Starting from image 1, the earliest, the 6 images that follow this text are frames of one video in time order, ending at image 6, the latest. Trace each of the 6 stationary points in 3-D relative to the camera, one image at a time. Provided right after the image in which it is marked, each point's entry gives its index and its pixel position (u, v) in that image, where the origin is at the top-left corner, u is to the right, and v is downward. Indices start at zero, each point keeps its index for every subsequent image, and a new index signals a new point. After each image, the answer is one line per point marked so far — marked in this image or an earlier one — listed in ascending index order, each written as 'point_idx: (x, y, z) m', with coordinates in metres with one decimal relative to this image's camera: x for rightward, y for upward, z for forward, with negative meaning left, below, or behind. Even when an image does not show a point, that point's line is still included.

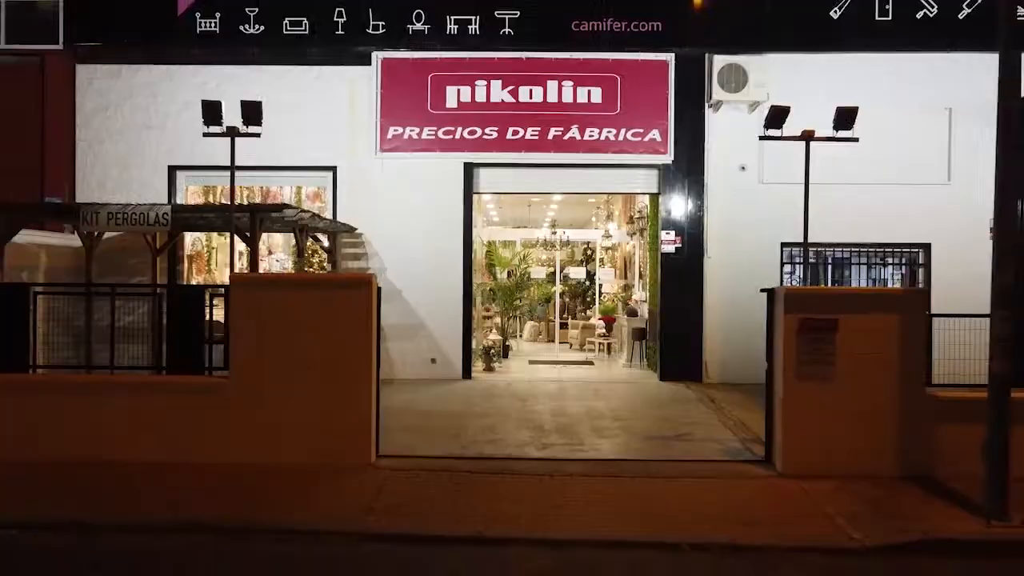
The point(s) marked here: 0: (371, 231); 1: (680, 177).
0: (-1.8, +0.7, +10.1) m
1: (+2.1, +1.4, +10.1) m
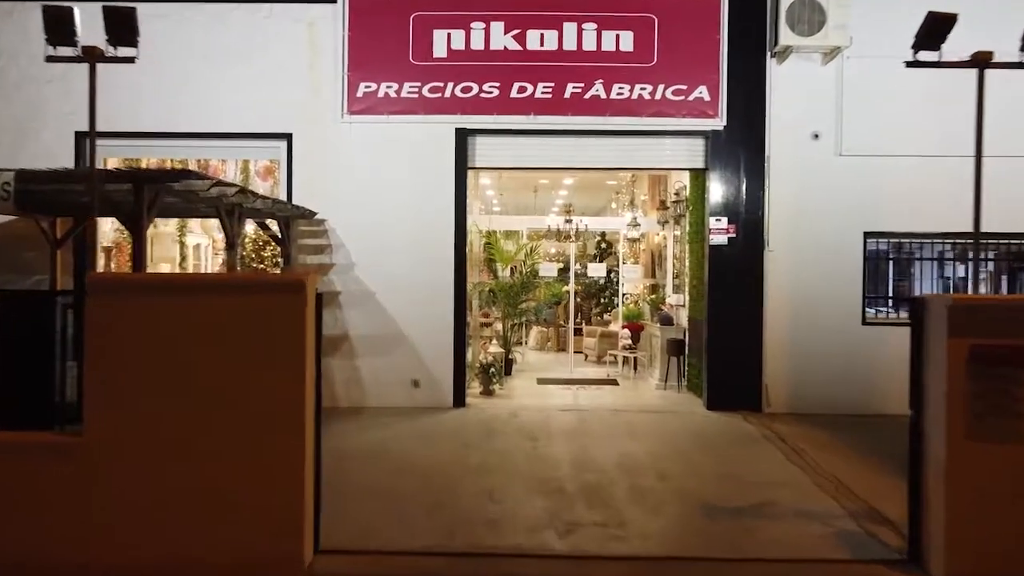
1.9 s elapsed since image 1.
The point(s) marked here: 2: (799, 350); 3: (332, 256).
0: (-1.7, +0.7, +7.9) m
1: (+2.1, +1.3, +7.8) m
2: (+2.8, -0.6, +7.8) m
3: (-1.8, +0.3, +7.9) m
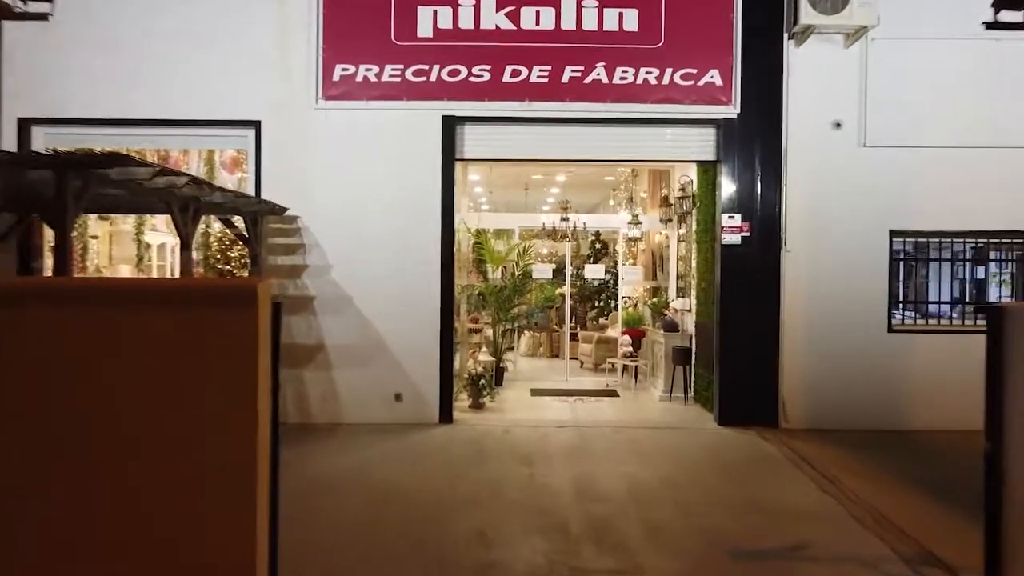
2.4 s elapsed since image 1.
0: (-1.8, +0.7, +7.1) m
1: (+2.1, +1.3, +7.1) m
2: (+2.7, -0.6, +7.1) m
3: (-1.8, +0.3, +7.1) m
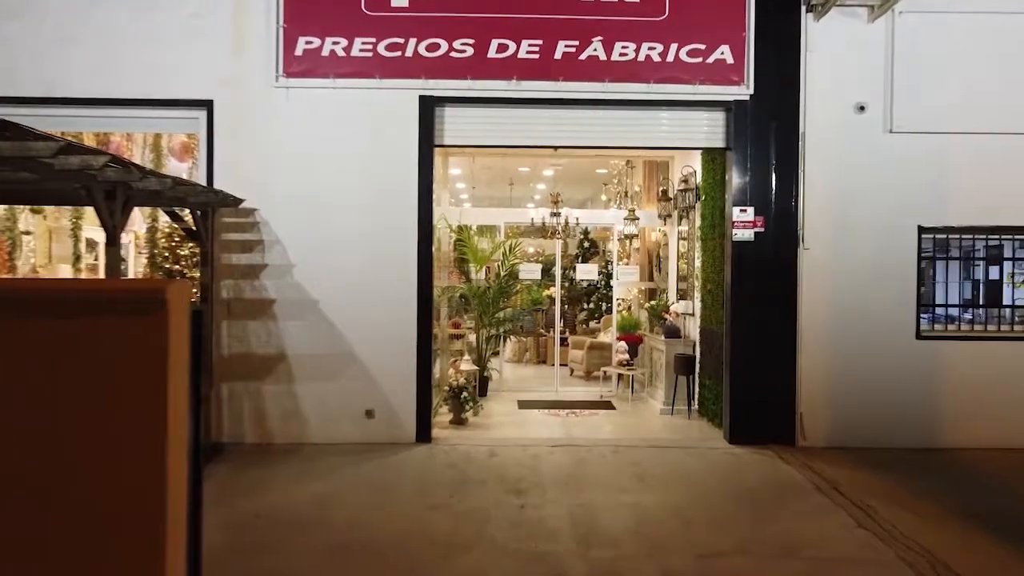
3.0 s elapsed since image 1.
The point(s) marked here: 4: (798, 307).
0: (-1.9, +0.6, +6.3) m
1: (+1.9, +1.3, +6.4) m
2: (+2.6, -0.7, +6.4) m
3: (-1.9, +0.3, +6.3) m
4: (+2.3, -0.1, +6.4) m
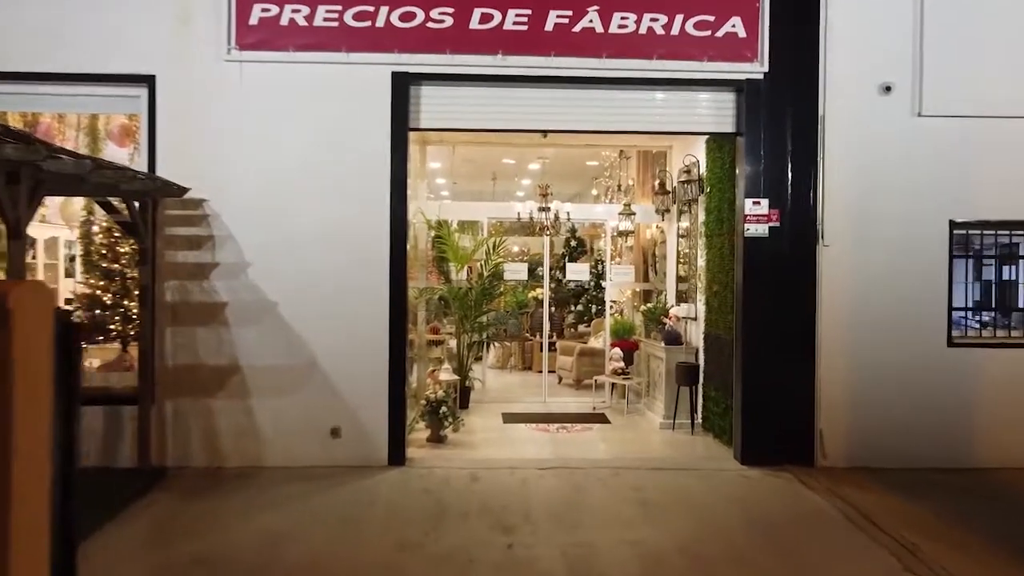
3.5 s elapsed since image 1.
0: (-2.0, +0.6, +5.5) m
1: (+1.8, +1.3, +5.7) m
2: (+2.5, -0.7, +5.7) m
3: (-2.0, +0.2, +5.5) m
4: (+2.2, -0.2, +5.7) m
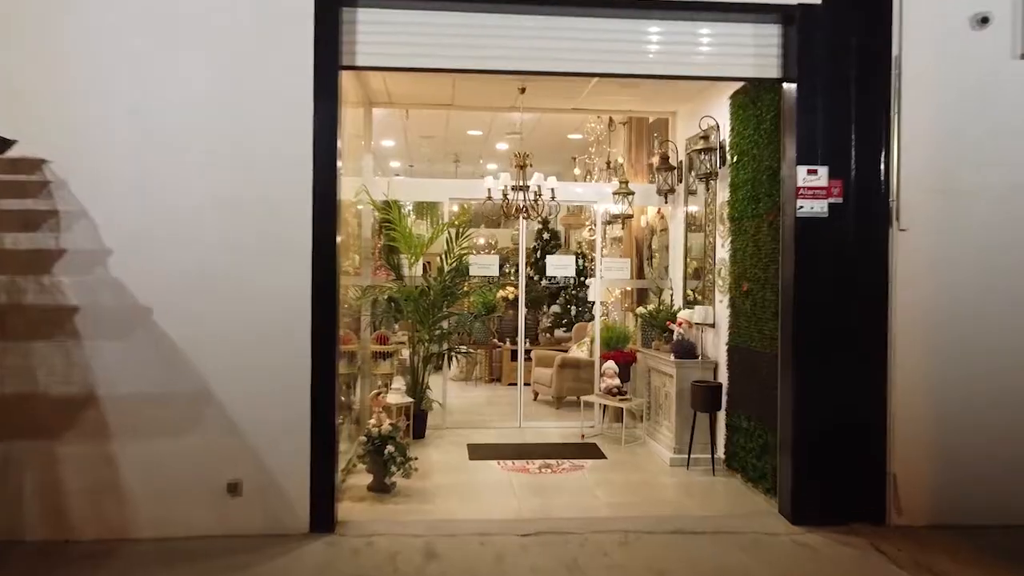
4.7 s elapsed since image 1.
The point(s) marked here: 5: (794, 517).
0: (-2.2, +0.6, +3.9) m
1: (+1.7, +1.3, +4.3) m
2: (+2.3, -0.7, +4.3) m
3: (-2.2, +0.3, +3.9) m
4: (+2.0, -0.1, +4.3) m
5: (+1.5, -1.2, +4.2) m
